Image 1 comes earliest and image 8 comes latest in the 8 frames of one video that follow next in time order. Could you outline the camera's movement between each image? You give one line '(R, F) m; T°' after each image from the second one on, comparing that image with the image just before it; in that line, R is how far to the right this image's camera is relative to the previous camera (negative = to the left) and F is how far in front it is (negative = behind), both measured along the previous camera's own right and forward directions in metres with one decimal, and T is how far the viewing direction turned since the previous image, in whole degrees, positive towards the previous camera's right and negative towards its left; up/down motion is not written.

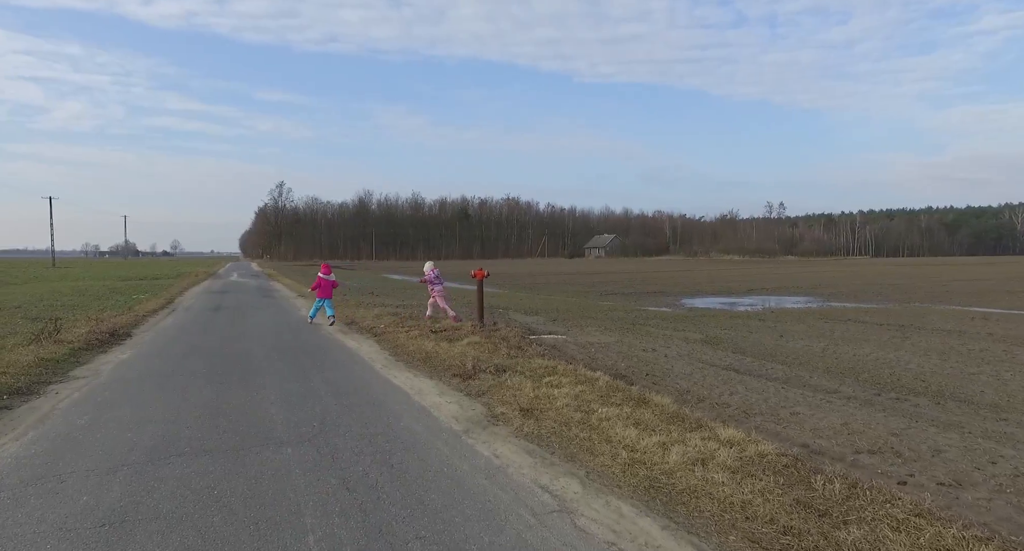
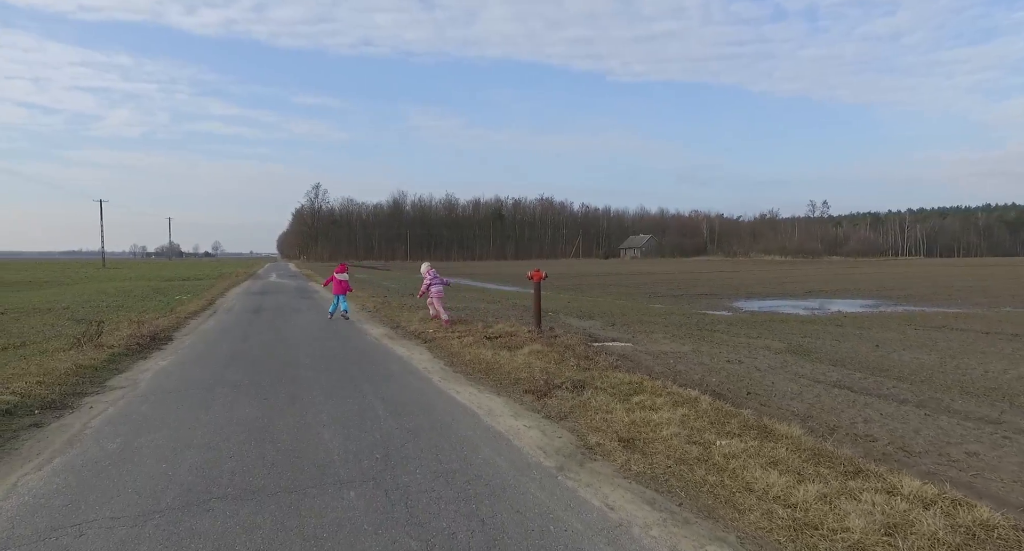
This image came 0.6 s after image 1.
(-0.5, +0.9) m; -3°
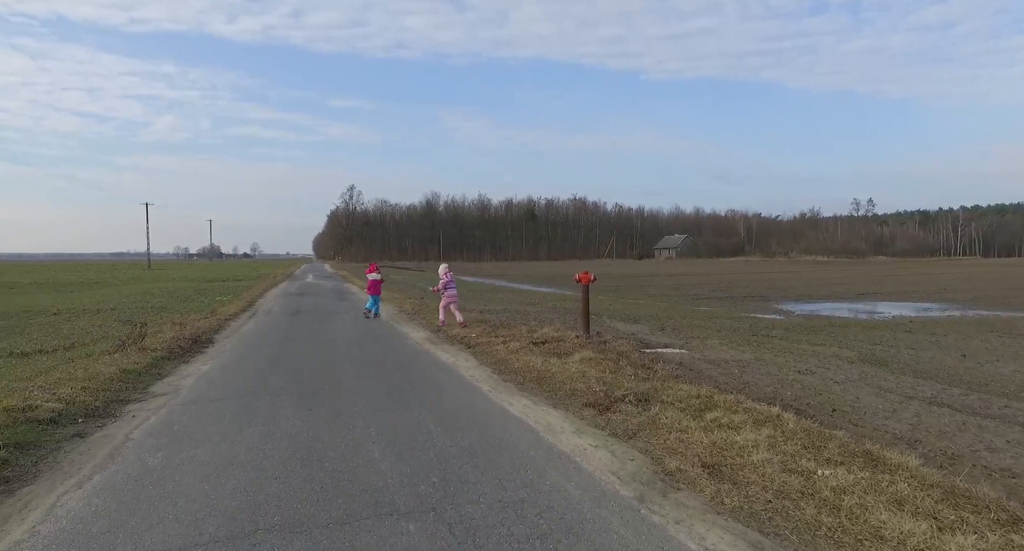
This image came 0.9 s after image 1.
(-0.3, +0.5) m; -3°
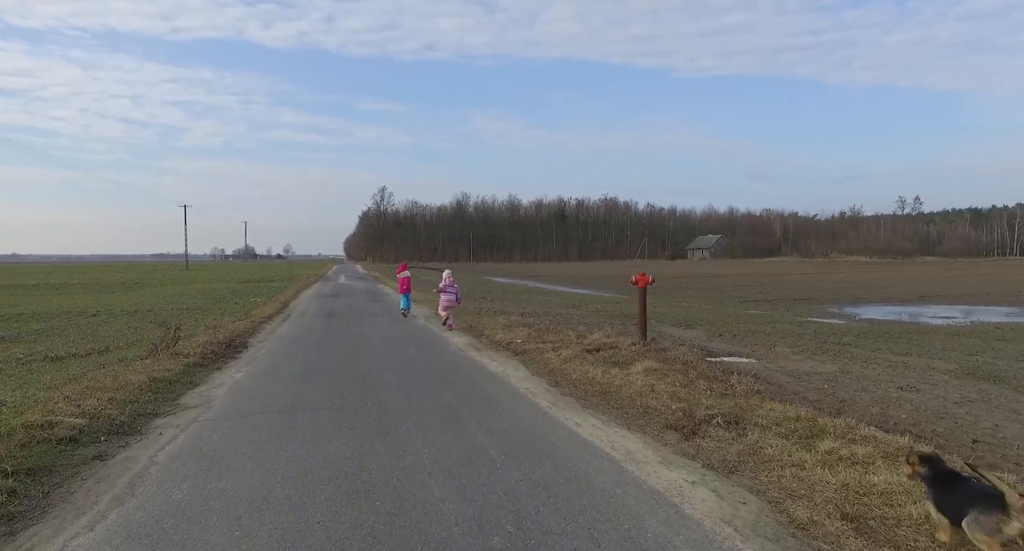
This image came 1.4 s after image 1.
(-0.4, +0.8) m; -3°
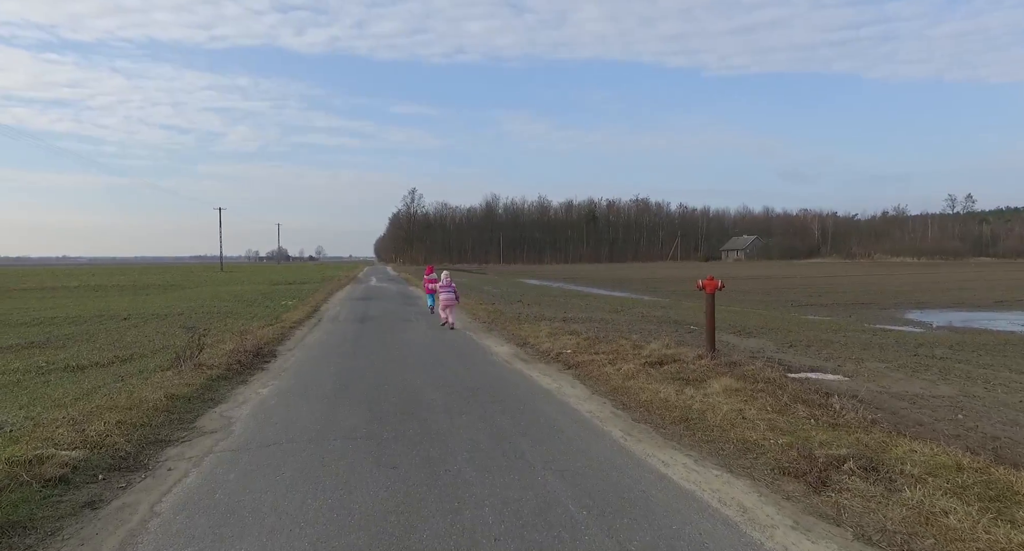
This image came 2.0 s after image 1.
(-0.3, +1.1) m; -3°
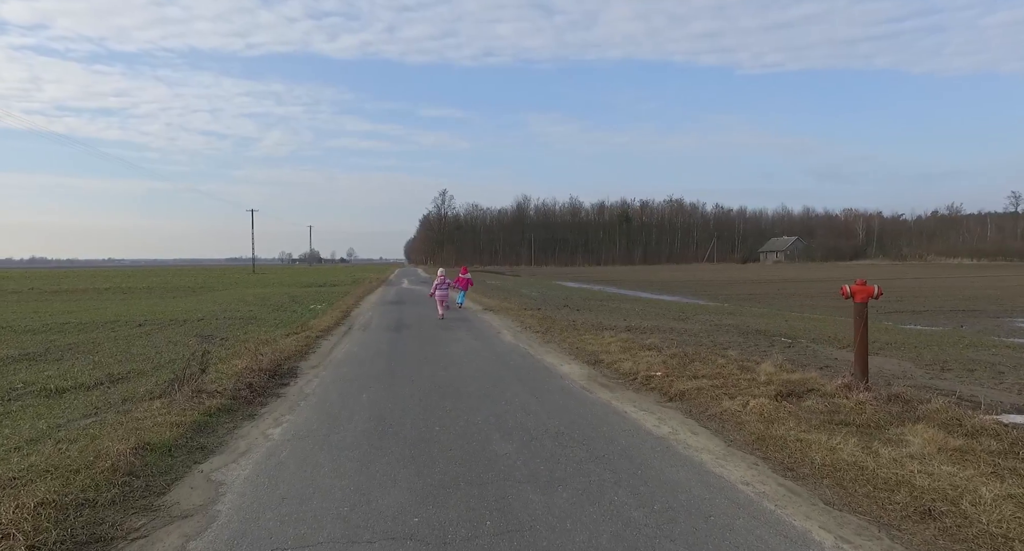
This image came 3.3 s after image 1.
(-0.6, +2.3) m; -3°
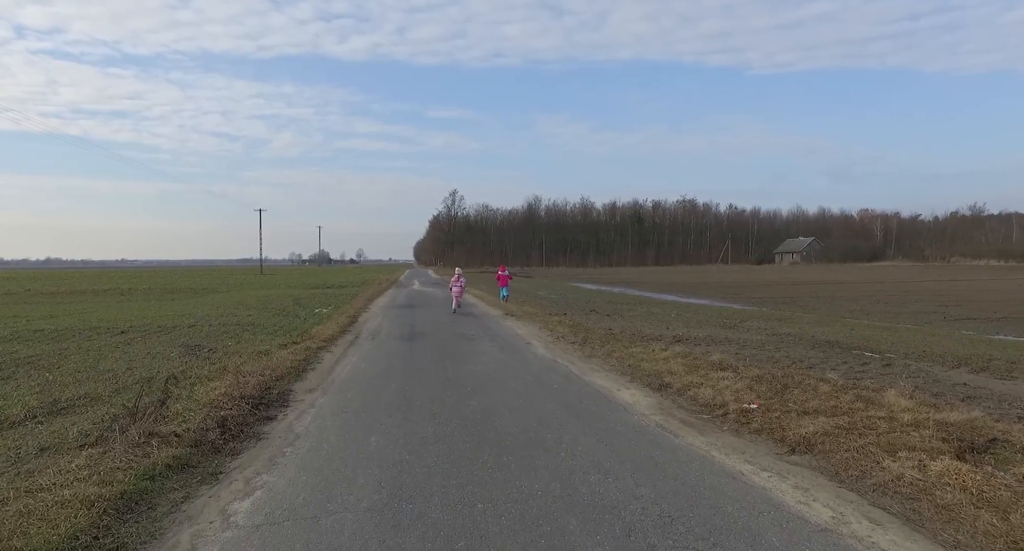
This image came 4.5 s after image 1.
(-0.5, +2.2) m; -1°
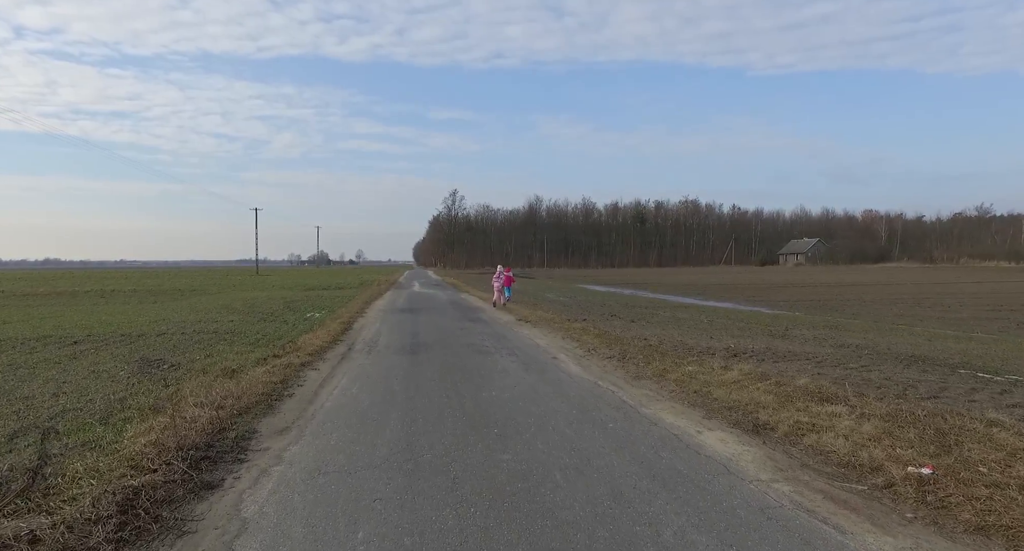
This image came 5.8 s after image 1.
(-0.4, +2.5) m; 0°
